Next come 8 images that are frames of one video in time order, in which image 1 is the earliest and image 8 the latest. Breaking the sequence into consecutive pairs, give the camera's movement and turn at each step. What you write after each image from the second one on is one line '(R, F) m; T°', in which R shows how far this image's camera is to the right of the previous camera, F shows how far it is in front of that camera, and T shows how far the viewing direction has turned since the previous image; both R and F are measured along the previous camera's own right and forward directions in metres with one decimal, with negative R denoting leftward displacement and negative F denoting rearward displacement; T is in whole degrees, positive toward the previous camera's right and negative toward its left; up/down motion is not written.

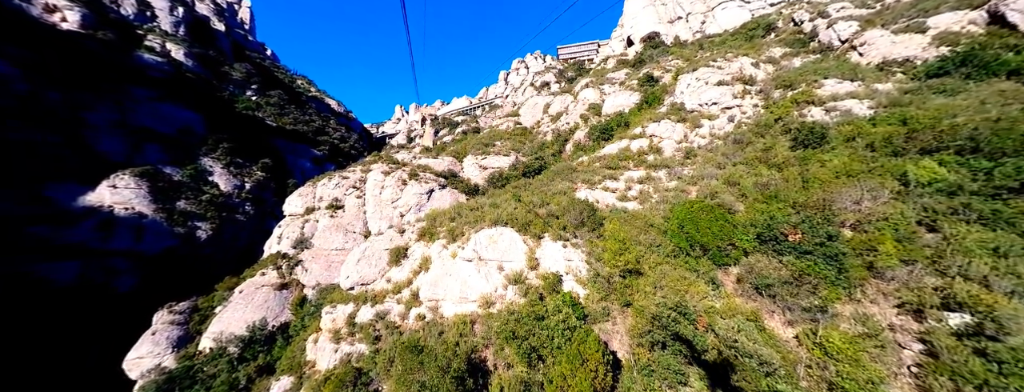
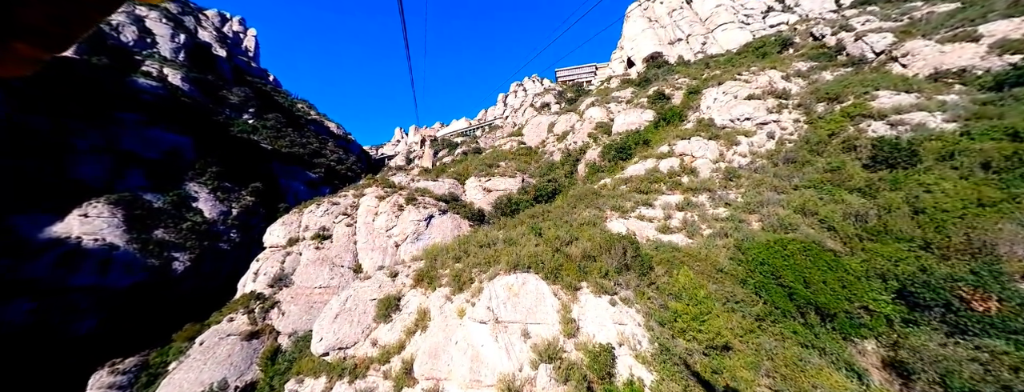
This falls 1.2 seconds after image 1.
(-0.9, +3.0) m; +1°
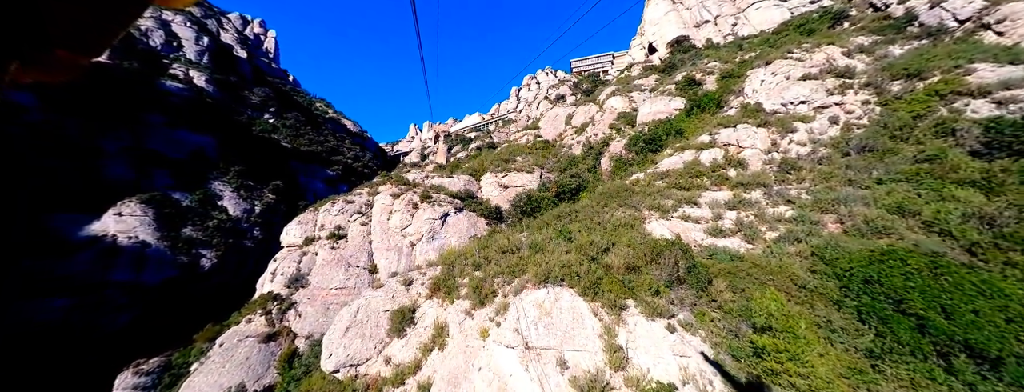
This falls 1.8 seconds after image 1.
(-0.3, +1.6) m; -3°
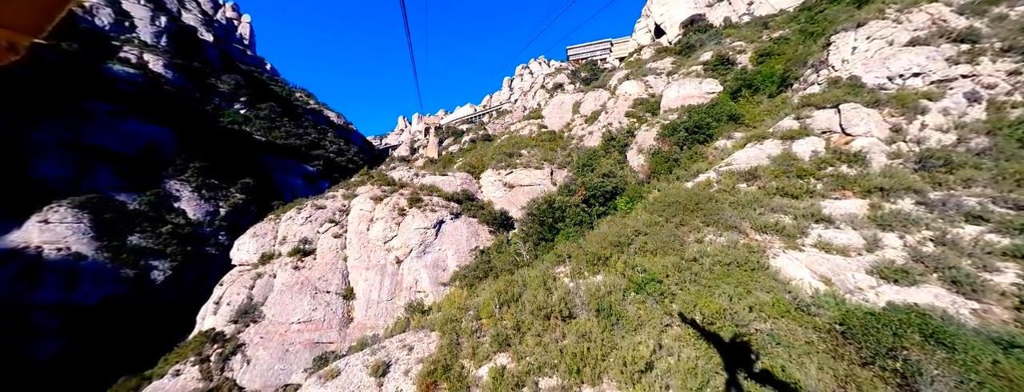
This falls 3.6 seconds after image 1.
(-1.2, +5.0) m; +2°
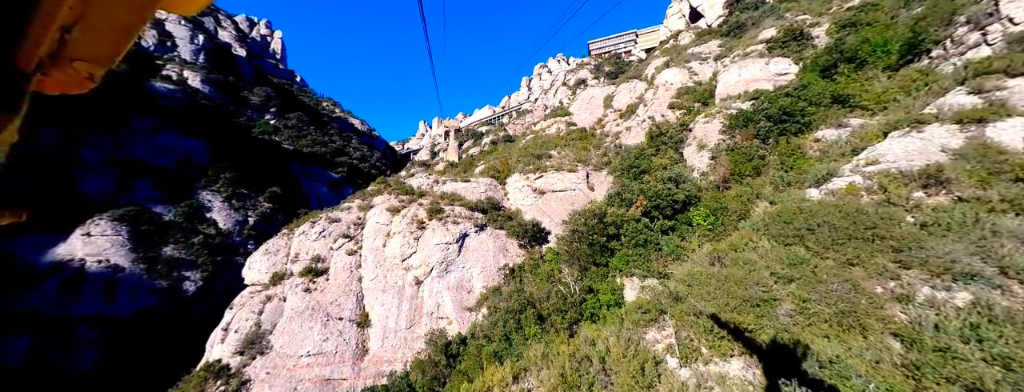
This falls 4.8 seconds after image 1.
(-0.7, +3.4) m; -4°
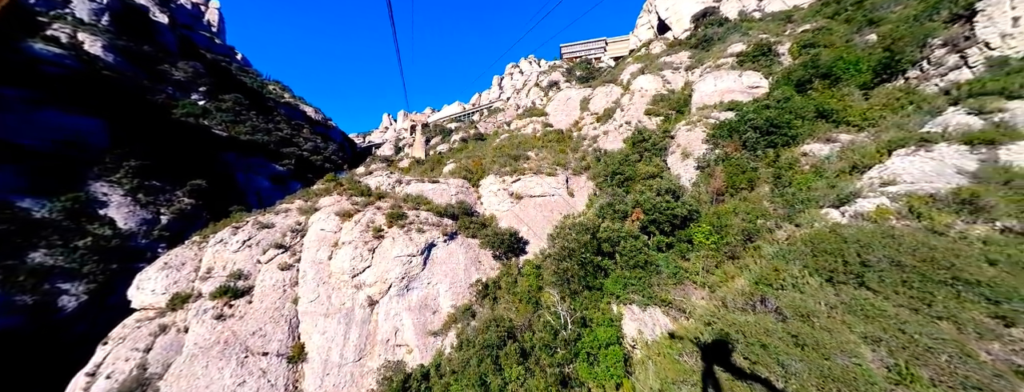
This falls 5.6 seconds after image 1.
(-0.7, +1.9) m; +6°
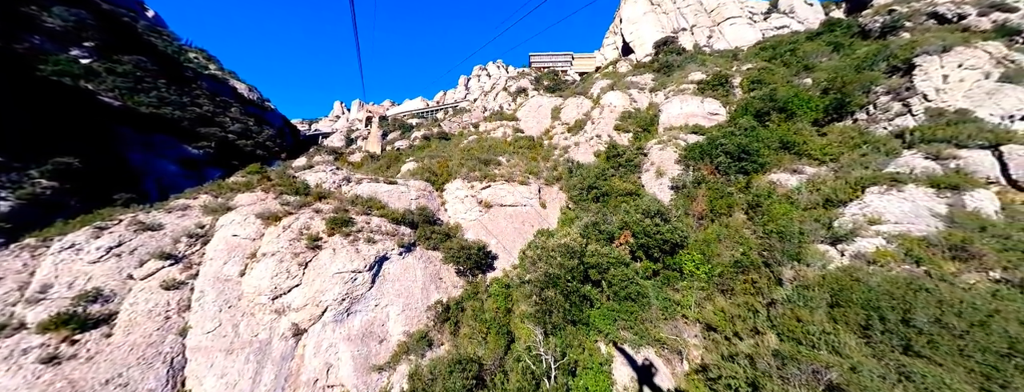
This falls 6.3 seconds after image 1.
(-0.7, +2.0) m; +8°
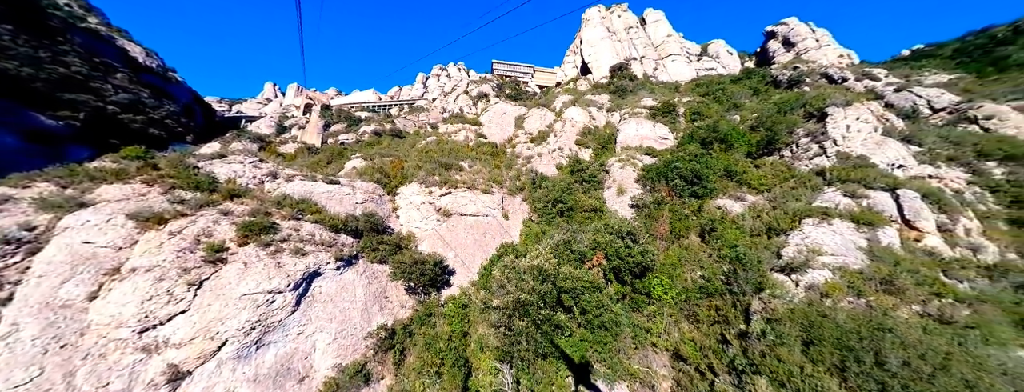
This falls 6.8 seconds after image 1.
(-0.6, +1.3) m; +9°
